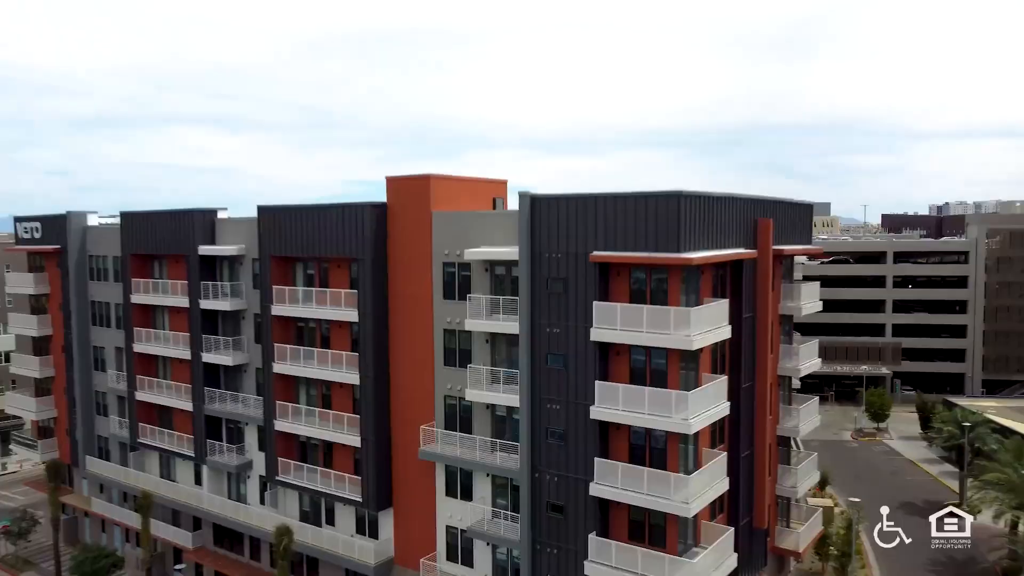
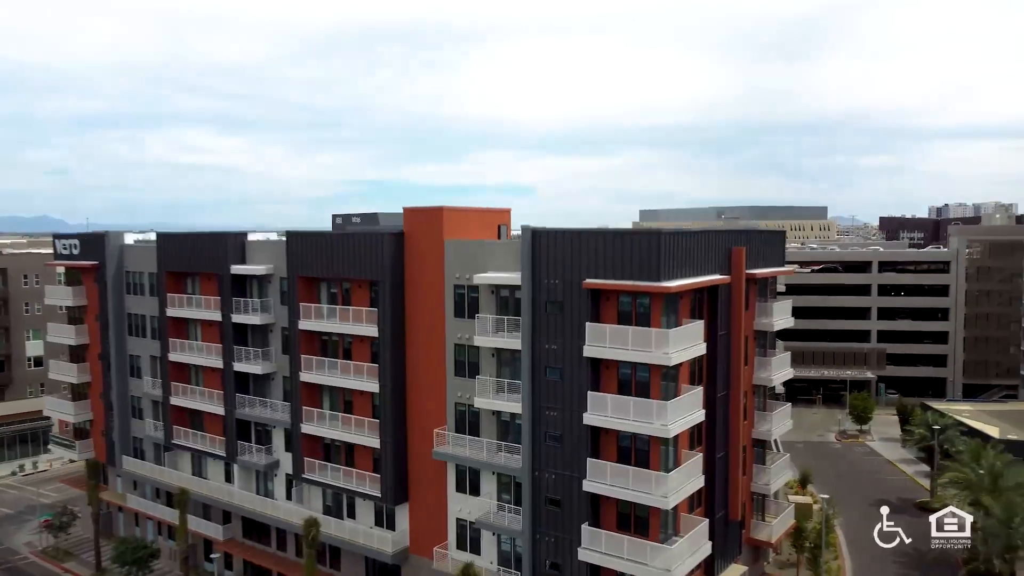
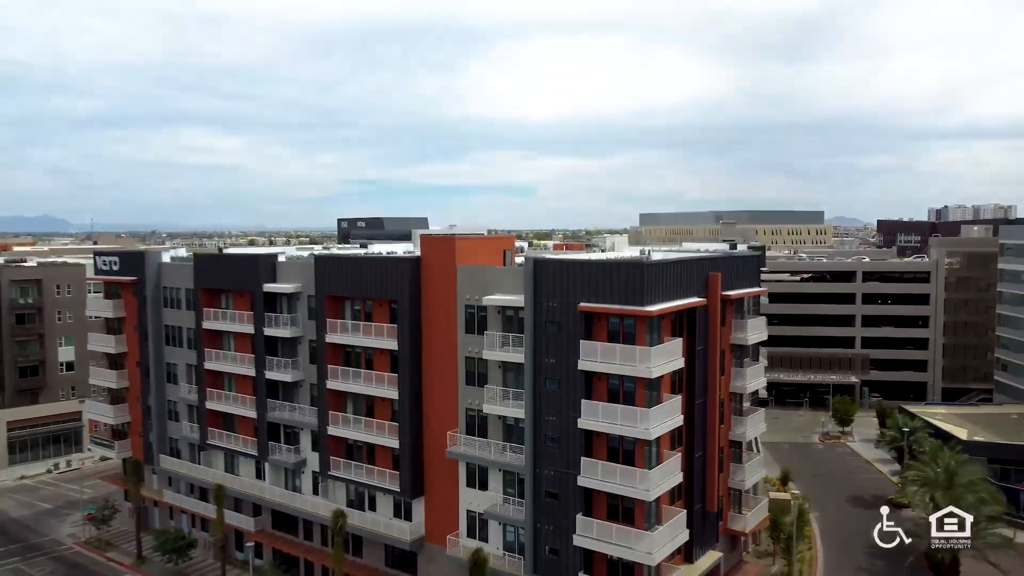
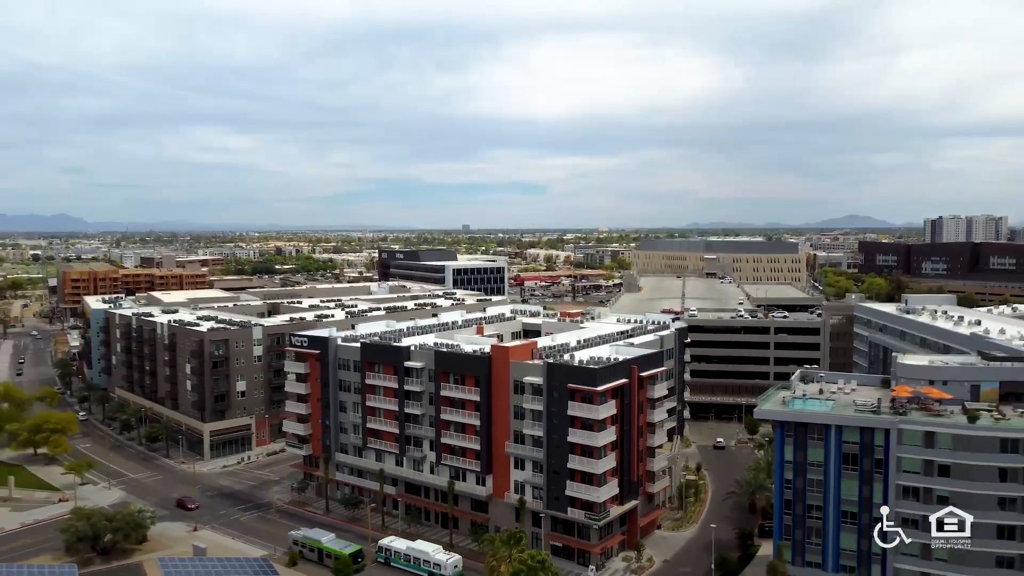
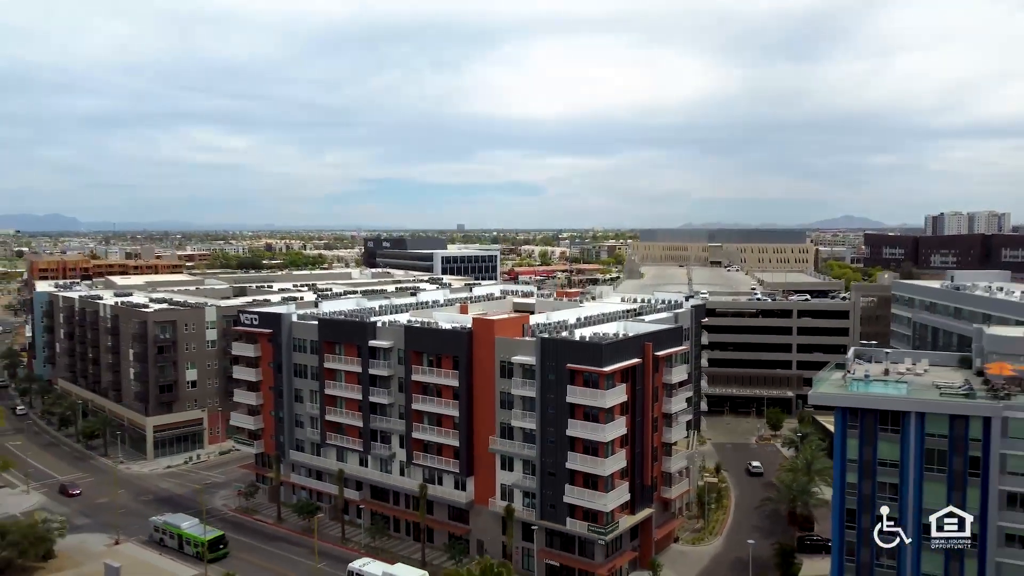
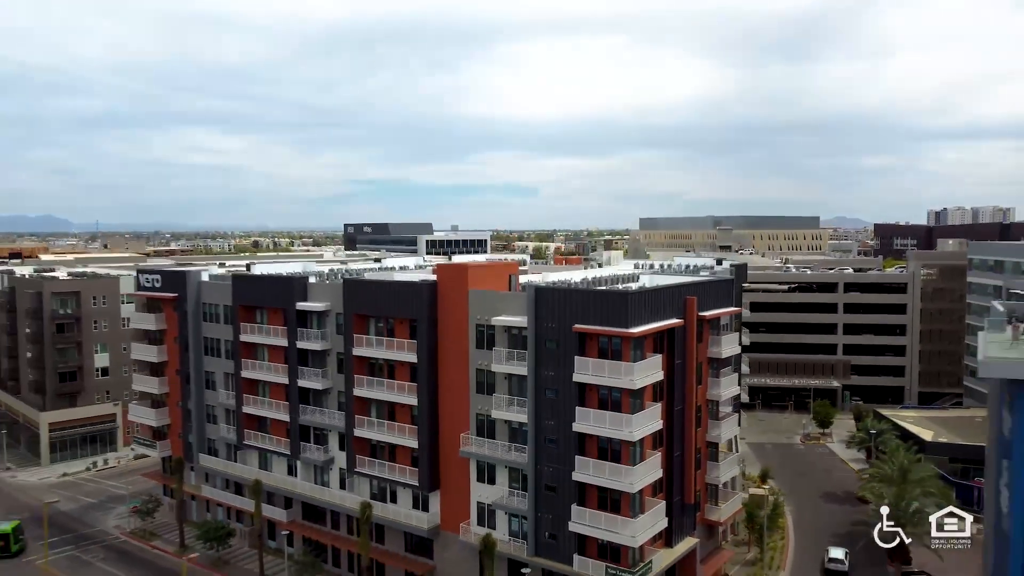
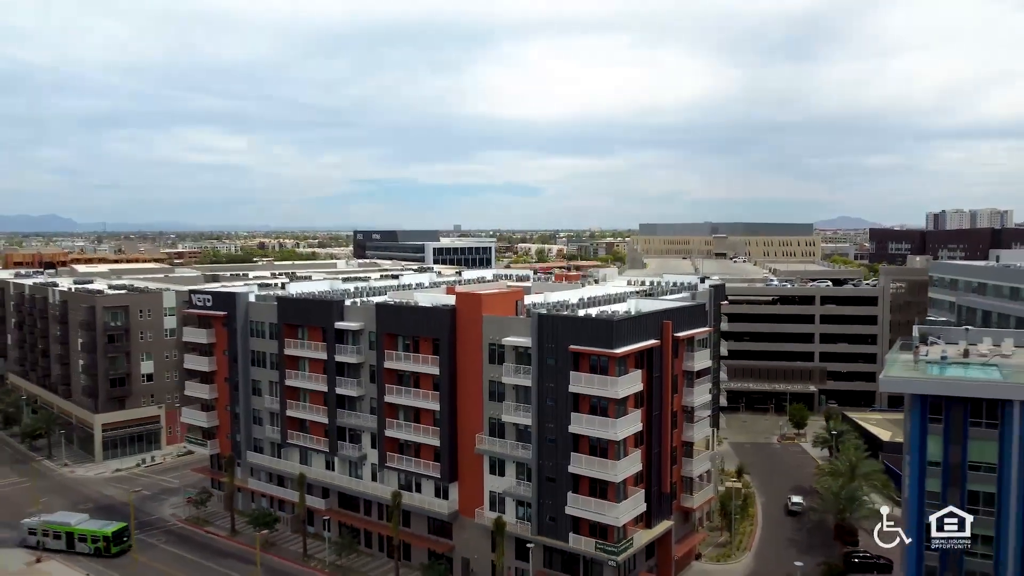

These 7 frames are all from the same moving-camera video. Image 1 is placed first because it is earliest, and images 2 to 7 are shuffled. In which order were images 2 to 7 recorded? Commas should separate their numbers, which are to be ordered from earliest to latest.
2, 3, 6, 7, 5, 4
